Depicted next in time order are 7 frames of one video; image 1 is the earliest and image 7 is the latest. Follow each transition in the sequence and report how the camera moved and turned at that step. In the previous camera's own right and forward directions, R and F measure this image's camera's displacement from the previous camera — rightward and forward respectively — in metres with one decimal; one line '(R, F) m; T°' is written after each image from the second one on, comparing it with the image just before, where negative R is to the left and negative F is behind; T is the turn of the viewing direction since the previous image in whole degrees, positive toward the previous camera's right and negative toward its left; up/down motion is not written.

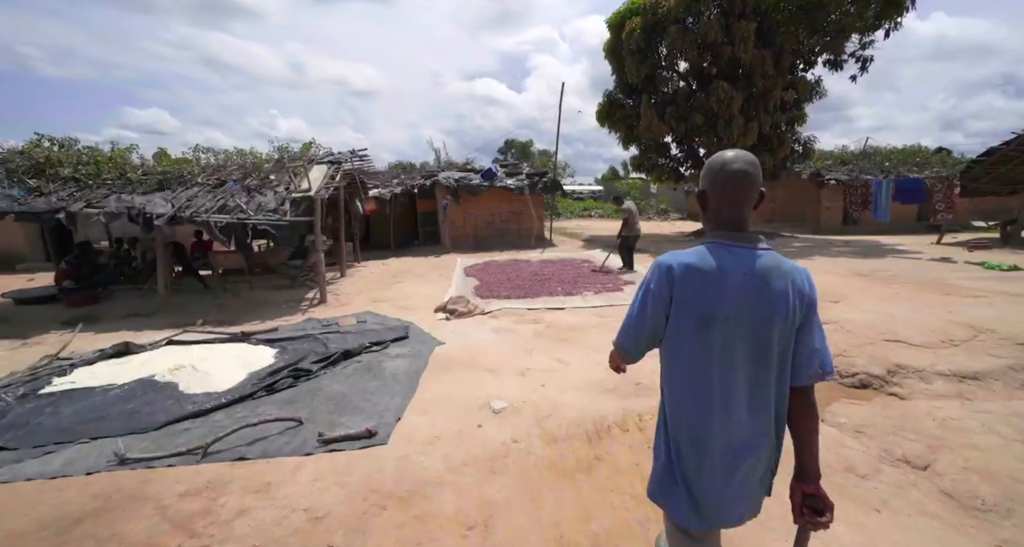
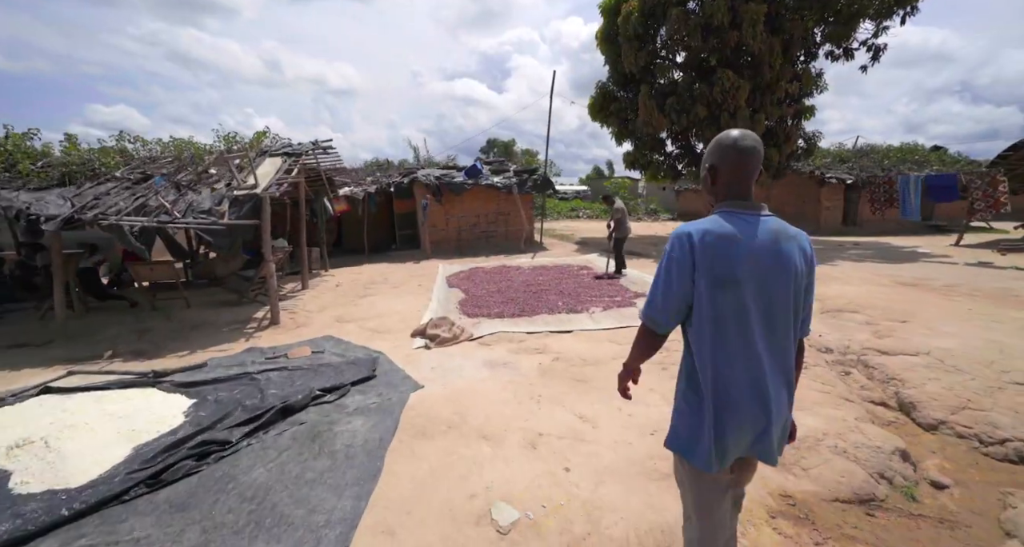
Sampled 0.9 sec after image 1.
(-0.2, +1.4) m; +2°
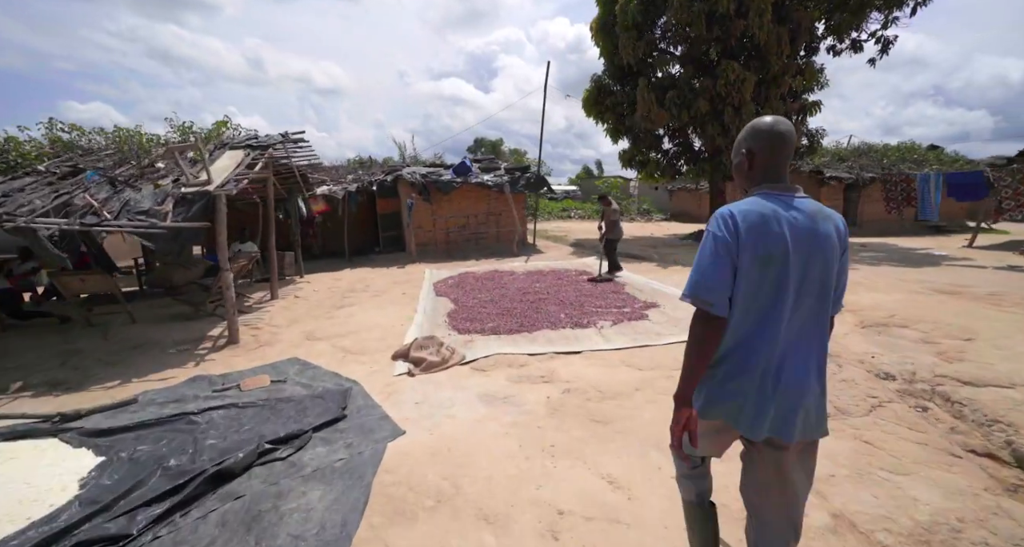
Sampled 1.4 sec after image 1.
(-0.1, +0.9) m; +2°
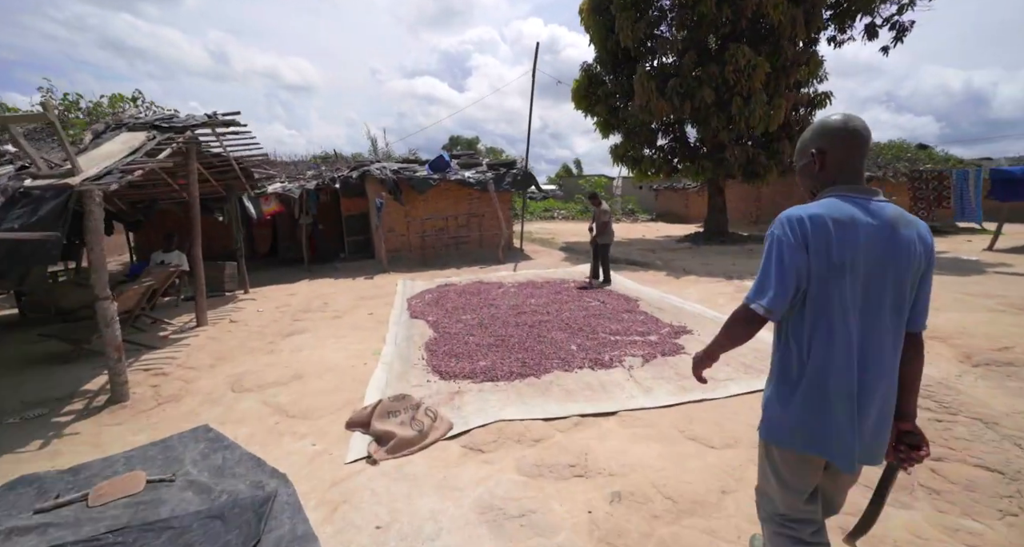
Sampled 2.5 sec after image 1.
(-0.3, +1.6) m; +3°
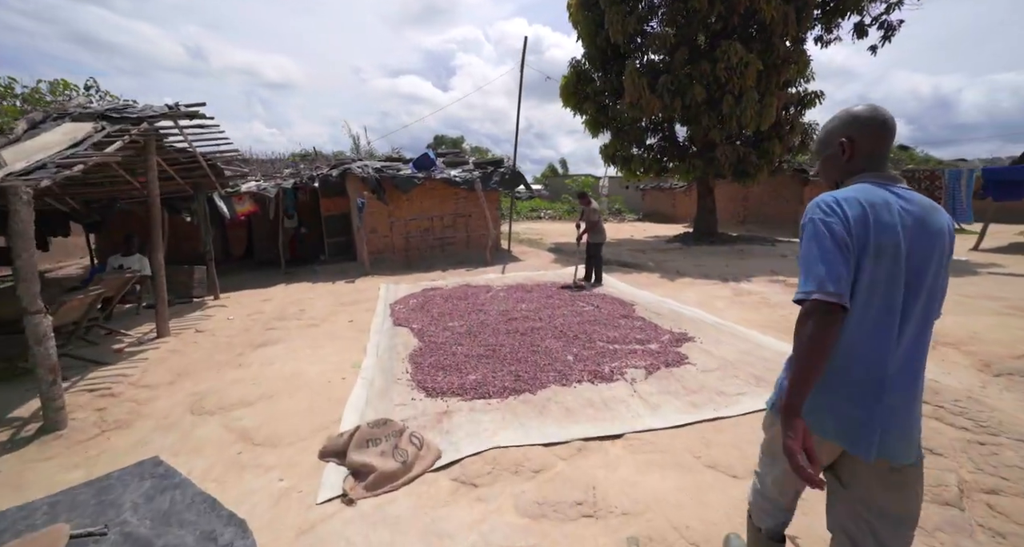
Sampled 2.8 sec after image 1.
(-0.1, +0.4) m; +2°
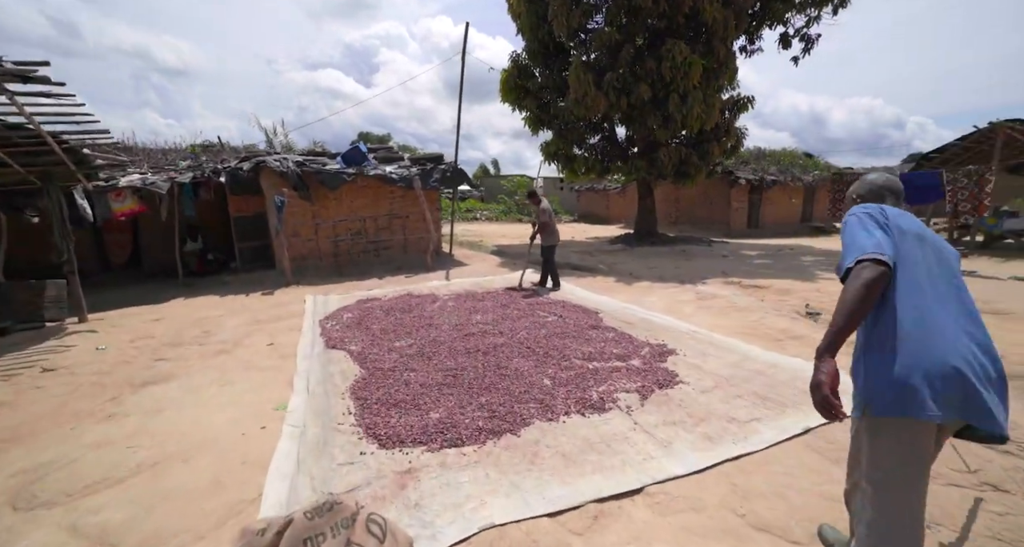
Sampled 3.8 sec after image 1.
(-0.3, +0.8) m; +9°
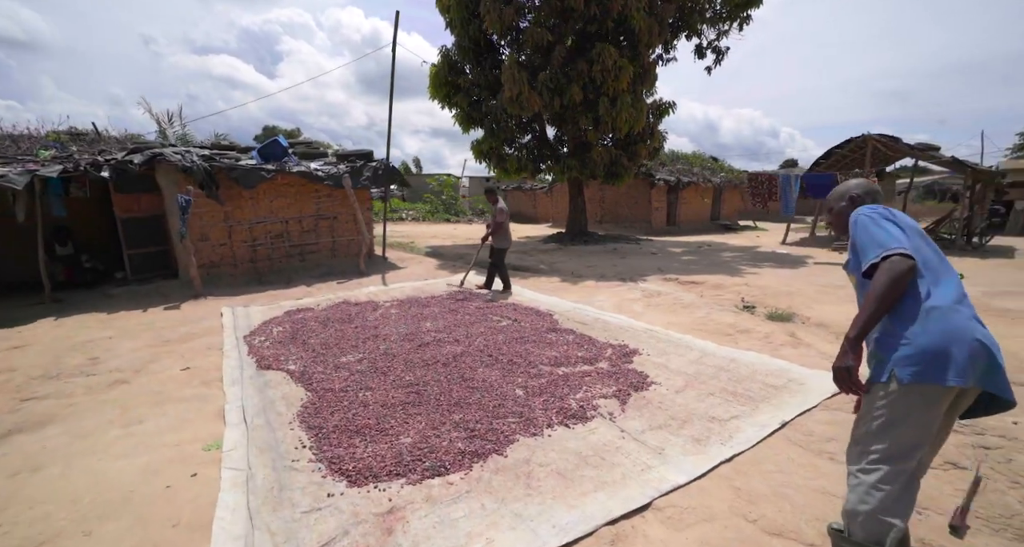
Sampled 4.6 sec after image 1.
(-0.4, +0.3) m; +10°
